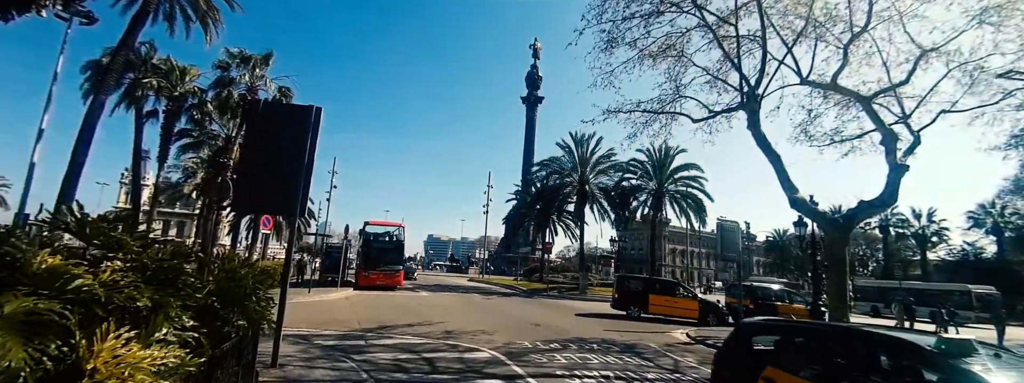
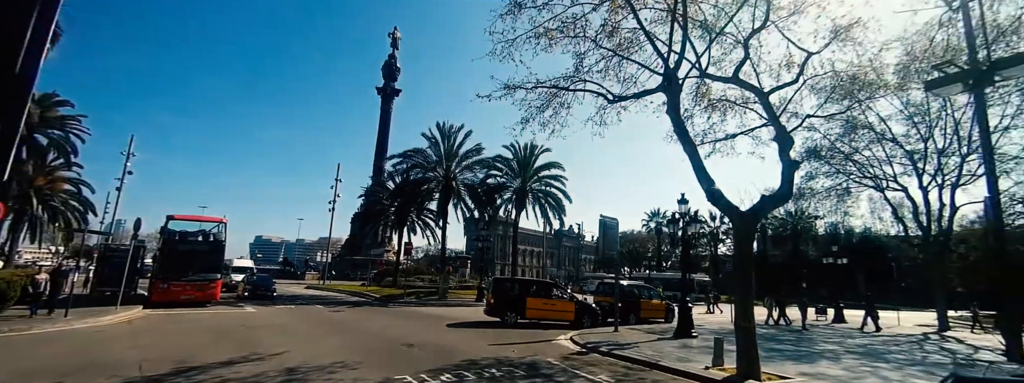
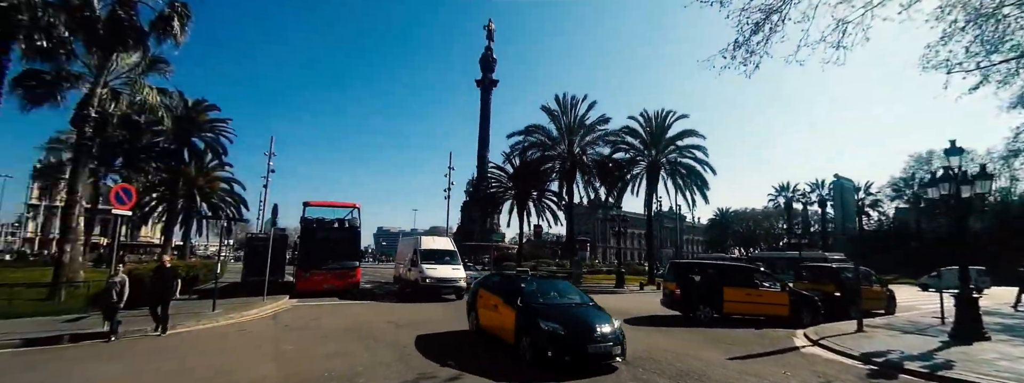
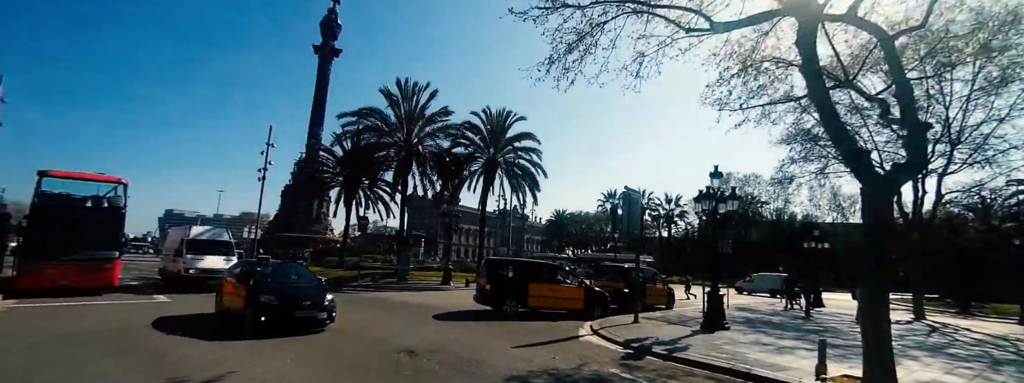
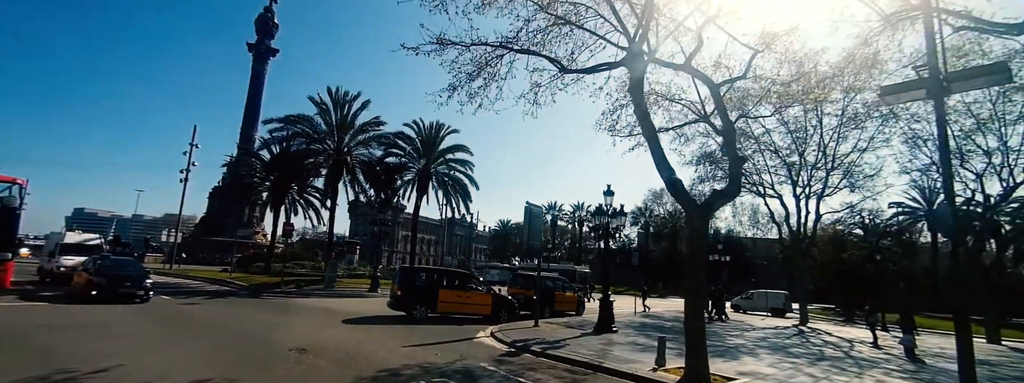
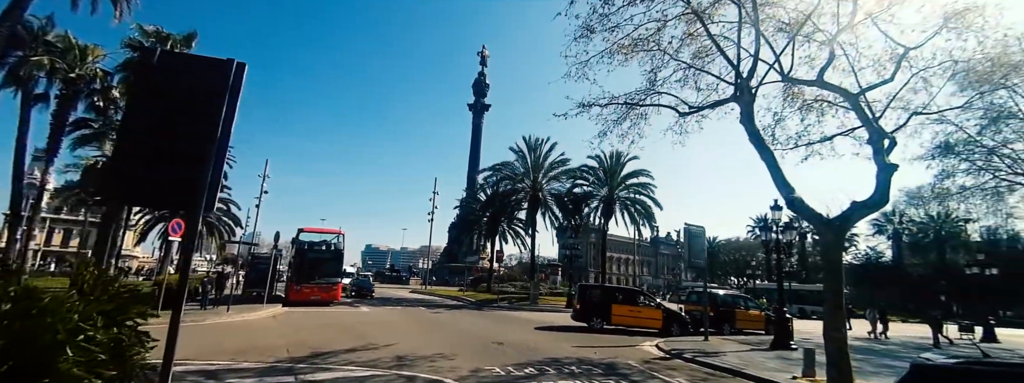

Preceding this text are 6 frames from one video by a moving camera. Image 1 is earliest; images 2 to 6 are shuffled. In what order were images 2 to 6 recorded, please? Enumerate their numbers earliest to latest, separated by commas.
6, 2, 5, 4, 3
